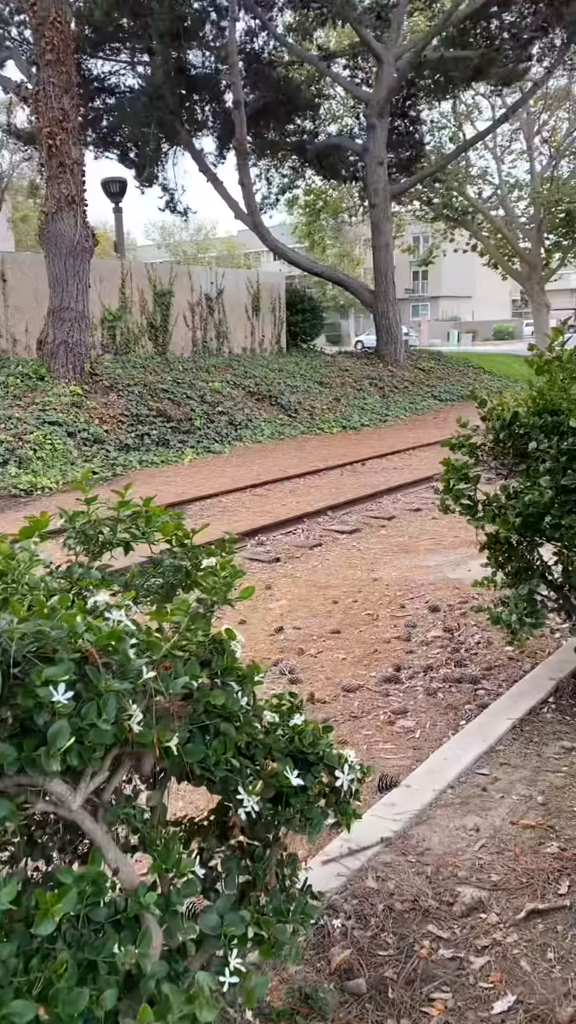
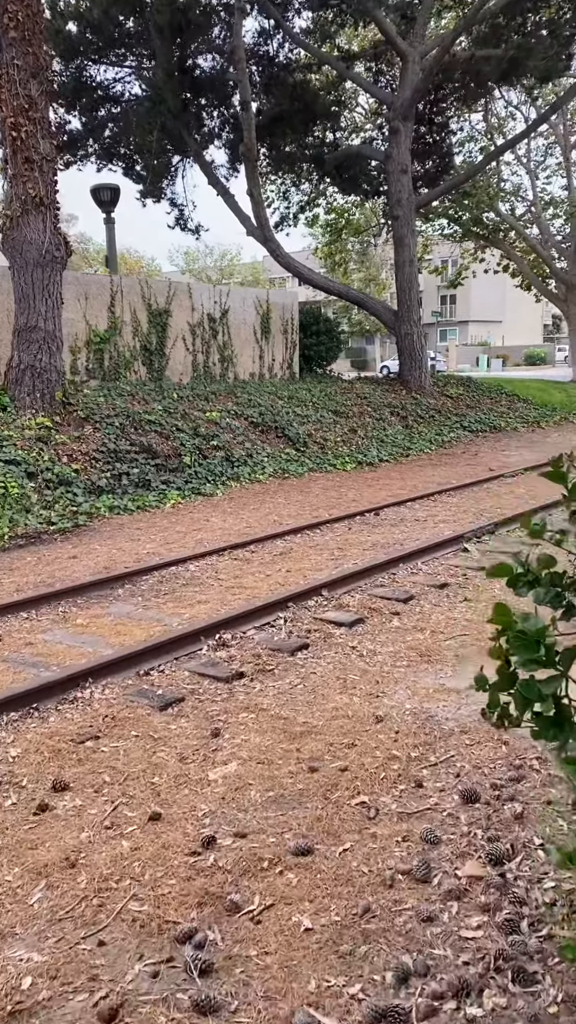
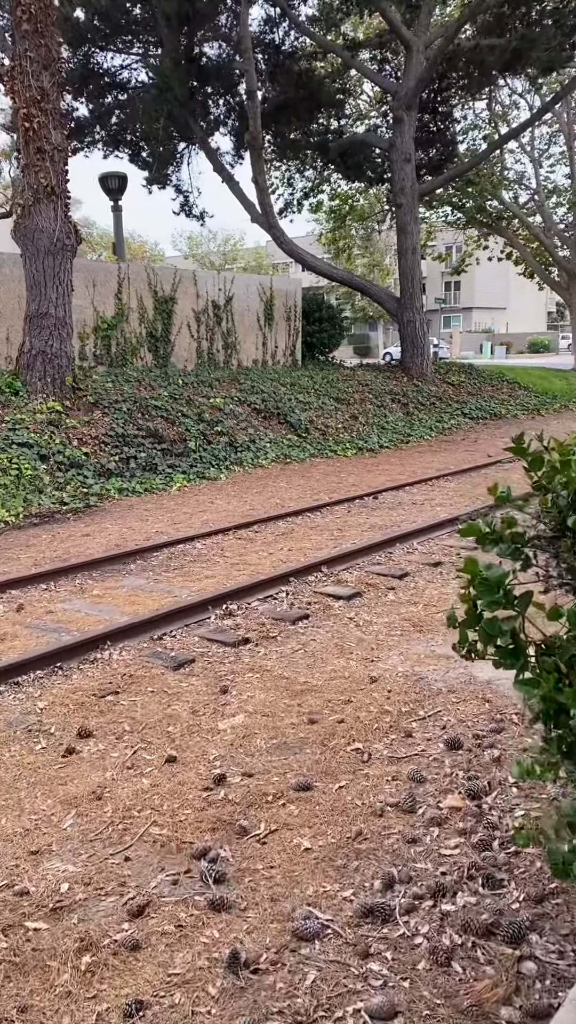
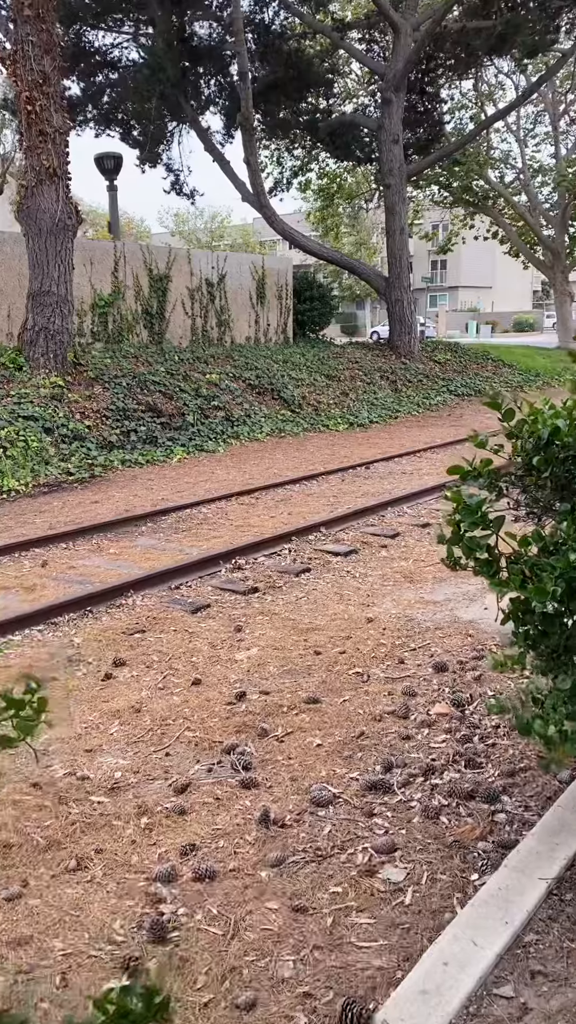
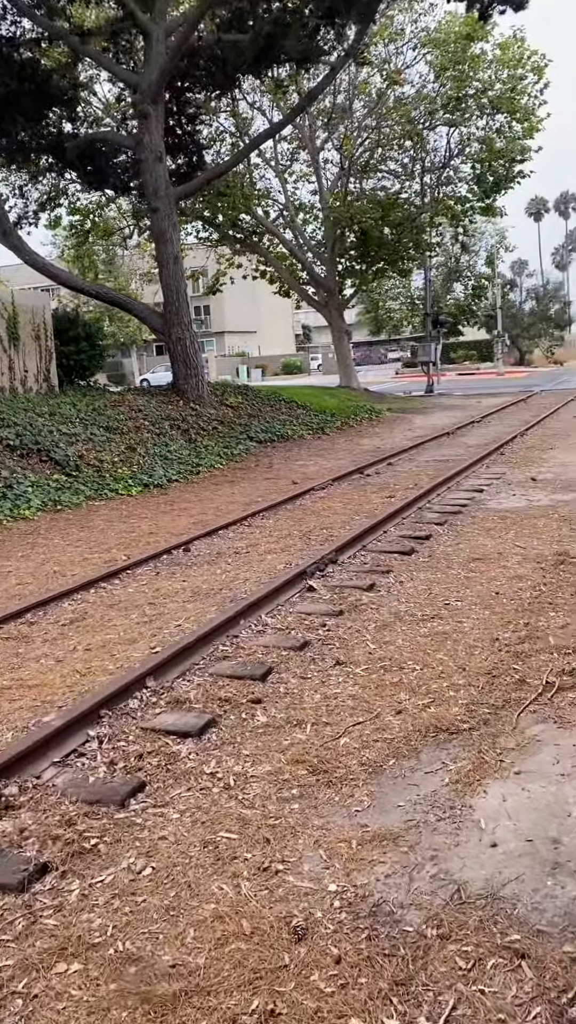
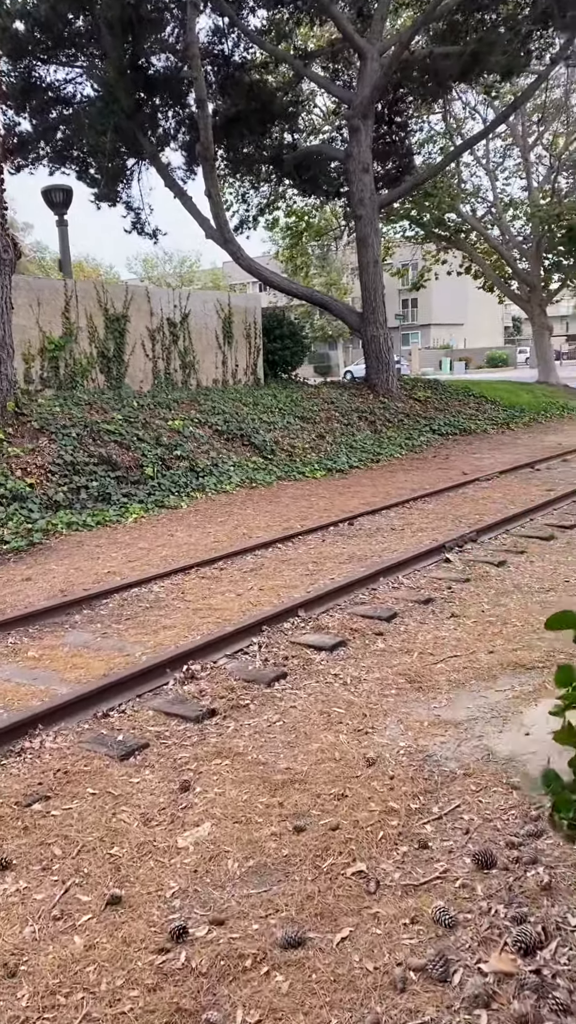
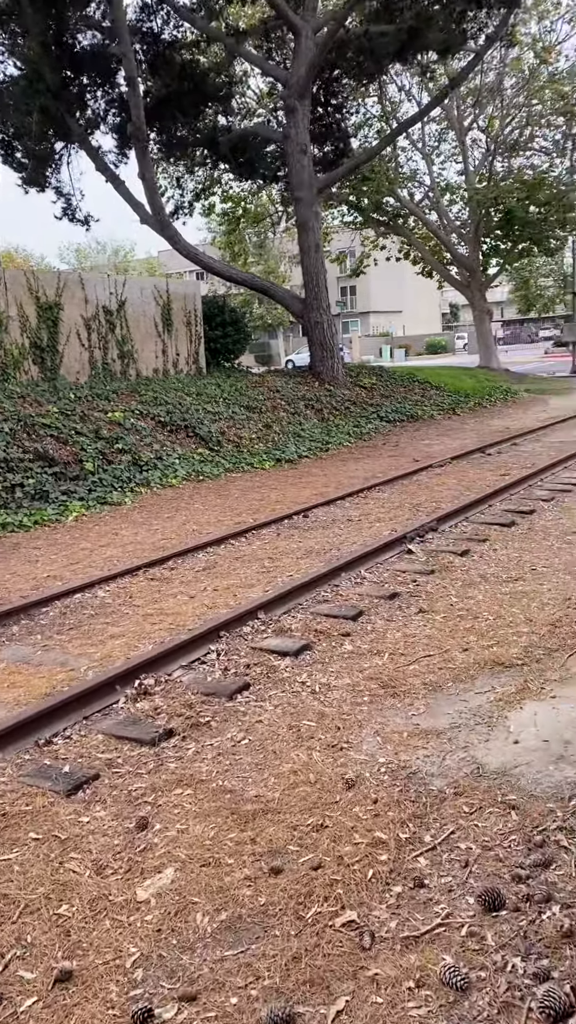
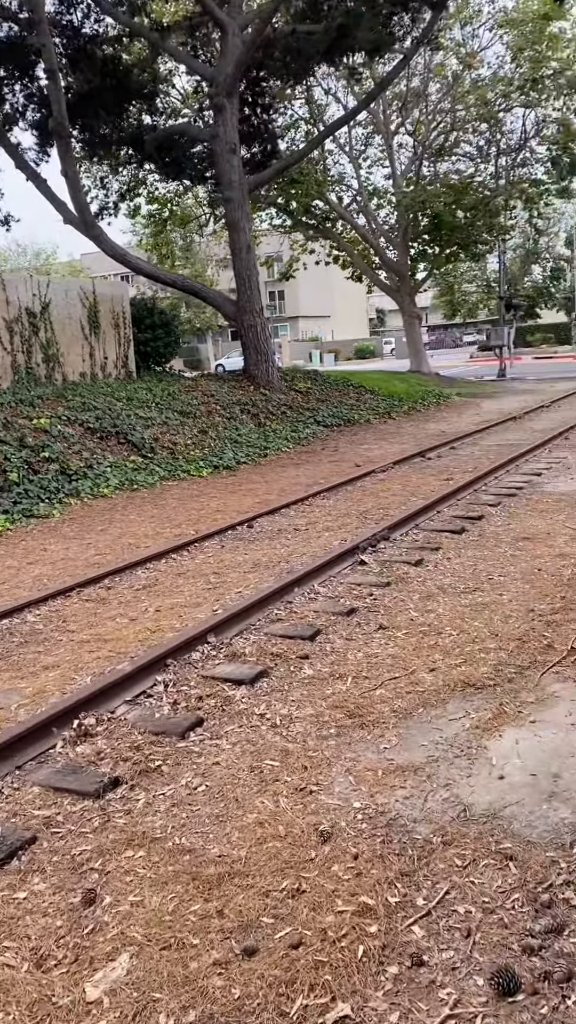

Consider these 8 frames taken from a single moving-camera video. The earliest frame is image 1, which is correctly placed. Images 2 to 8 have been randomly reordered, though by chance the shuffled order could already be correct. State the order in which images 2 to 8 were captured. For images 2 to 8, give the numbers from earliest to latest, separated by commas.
4, 3, 2, 6, 7, 8, 5
